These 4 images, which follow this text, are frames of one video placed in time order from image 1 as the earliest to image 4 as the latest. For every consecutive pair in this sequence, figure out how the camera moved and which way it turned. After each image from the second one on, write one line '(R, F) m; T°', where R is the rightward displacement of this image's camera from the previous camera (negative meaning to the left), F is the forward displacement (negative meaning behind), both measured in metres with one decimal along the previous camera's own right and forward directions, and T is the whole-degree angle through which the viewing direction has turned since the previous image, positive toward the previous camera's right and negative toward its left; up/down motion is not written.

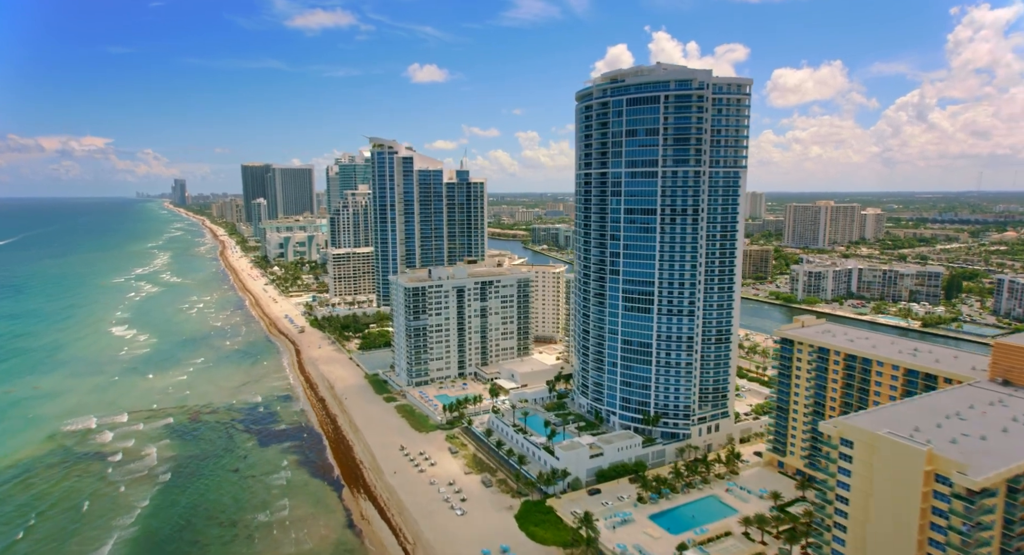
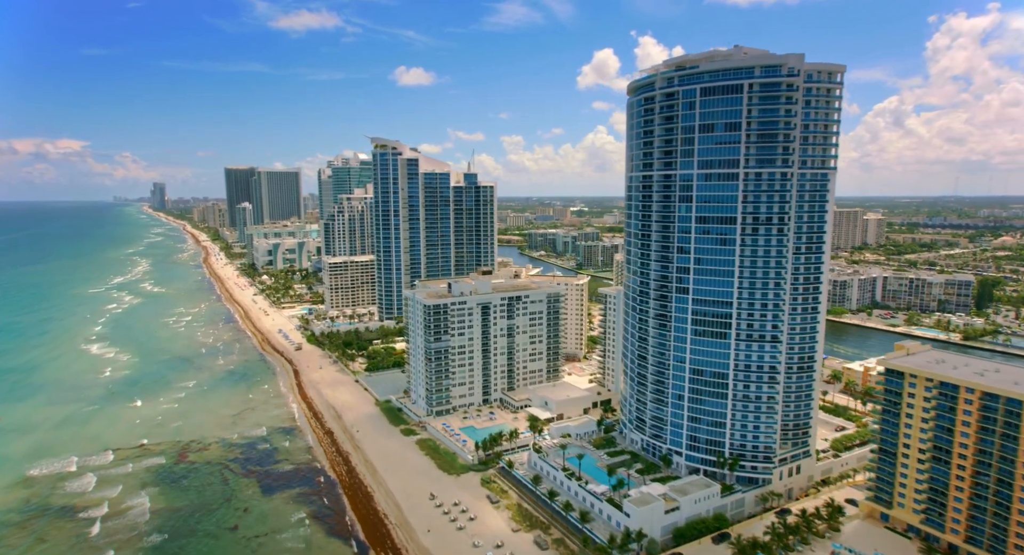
(-6.0, +9.6) m; +1°
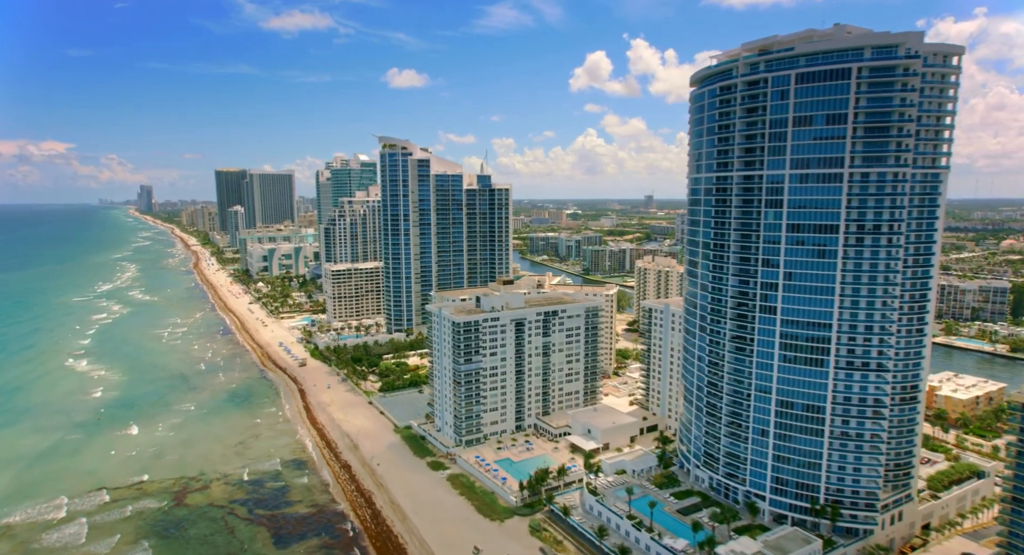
(-5.3, +8.1) m; +1°
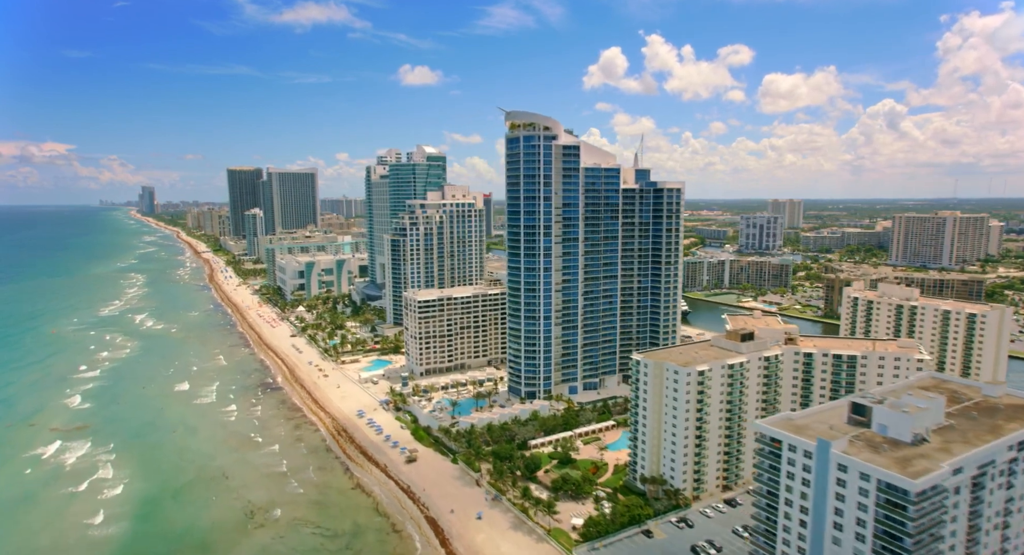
(-24.3, +37.4) m; 0°
